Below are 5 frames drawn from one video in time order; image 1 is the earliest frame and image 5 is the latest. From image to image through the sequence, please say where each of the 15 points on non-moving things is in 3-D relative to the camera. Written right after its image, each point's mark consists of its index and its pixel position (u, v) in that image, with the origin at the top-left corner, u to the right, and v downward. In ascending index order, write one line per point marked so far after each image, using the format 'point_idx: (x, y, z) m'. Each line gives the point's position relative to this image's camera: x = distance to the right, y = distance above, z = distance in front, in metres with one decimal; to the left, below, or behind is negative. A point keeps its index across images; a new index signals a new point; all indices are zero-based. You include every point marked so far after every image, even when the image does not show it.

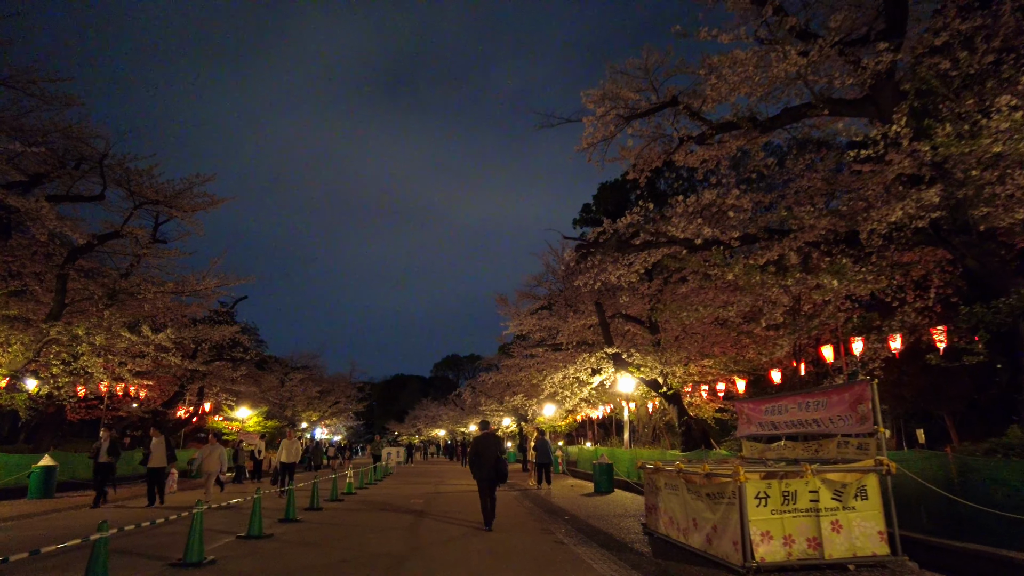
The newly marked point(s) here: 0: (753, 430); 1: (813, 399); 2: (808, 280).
0: (+3.8, -2.3, +11.1) m
1: (+3.9, -1.5, +9.1) m
2: (+4.1, +0.1, +9.7) m
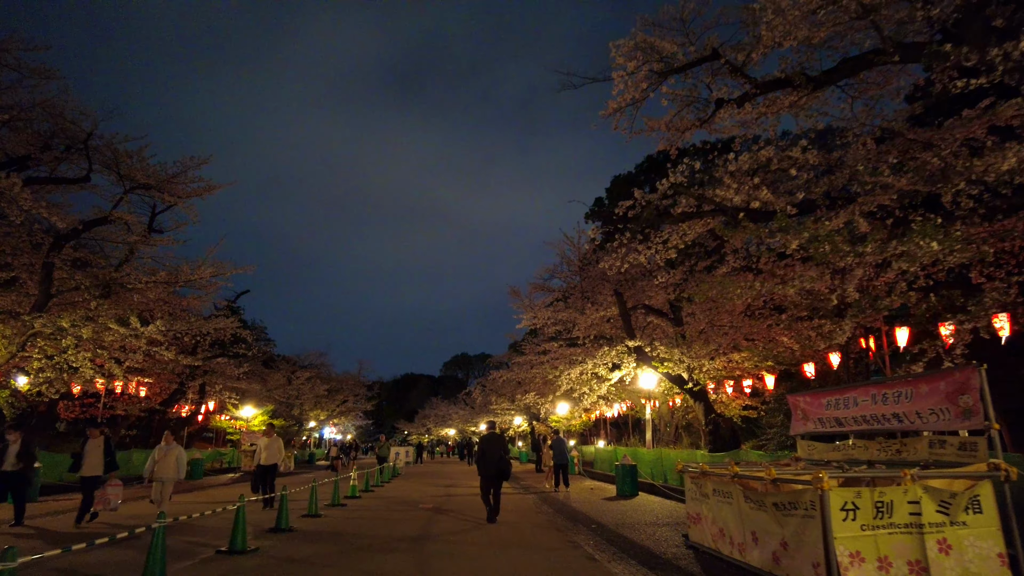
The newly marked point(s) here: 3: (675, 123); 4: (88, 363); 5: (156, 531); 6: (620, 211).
0: (+4.1, -1.9, +9.7) m
1: (+4.2, -1.1, +7.7) m
2: (+4.4, +0.5, +8.3) m
3: (+3.1, +3.2, +13.4) m
4: (-11.6, -2.0, +19.0) m
5: (-3.2, -2.2, +6.3) m
6: (+1.9, +1.3, +11.7) m
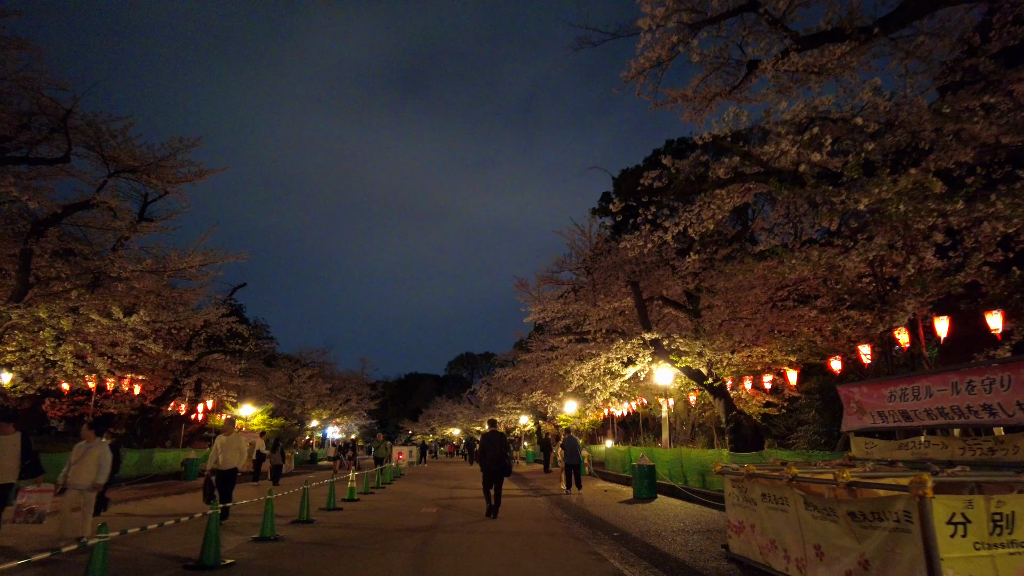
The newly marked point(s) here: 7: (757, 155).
0: (+4.3, -1.6, +8.5) m
1: (+4.4, -0.8, +6.5) m
2: (+4.6, +0.8, +7.0) m
3: (+3.3, +3.5, +12.2) m
4: (-11.3, -1.7, +17.8) m
5: (-3.1, -1.9, +5.1) m
6: (+2.0, +1.6, +10.5) m
7: (+3.0, +1.6, +8.4) m
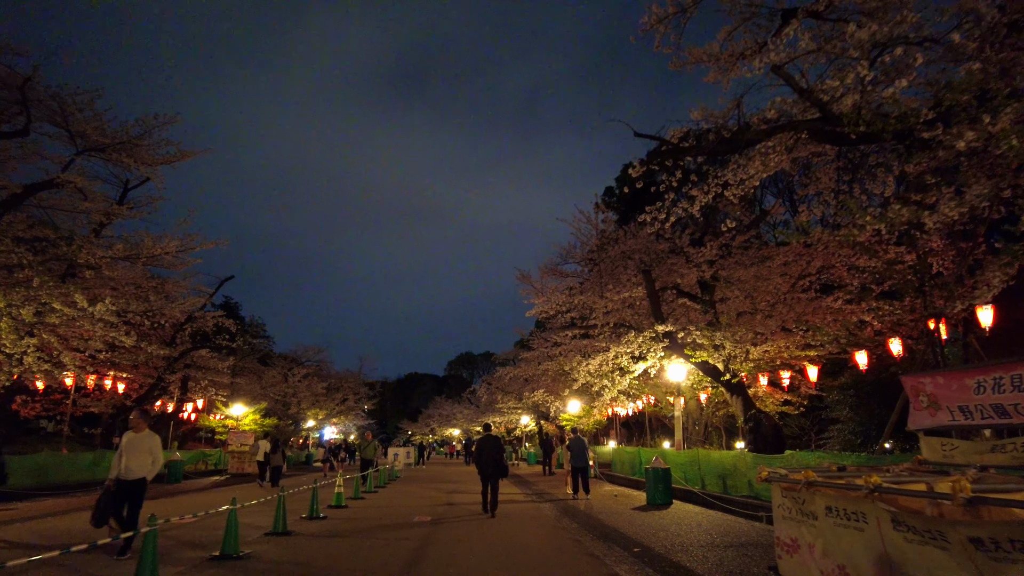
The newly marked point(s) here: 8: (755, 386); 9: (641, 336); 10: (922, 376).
0: (+4.3, -1.3, +7.1) m
1: (+4.4, -0.5, +5.1) m
2: (+4.6, +1.1, +5.6) m
3: (+3.4, +3.8, +10.8) m
4: (-11.3, -1.5, +16.4) m
5: (-3.0, -1.6, +3.7) m
6: (+2.1, +1.9, +9.1) m
7: (+3.0, +1.9, +7.0) m
8: (+6.9, -2.8, +19.7) m
9: (+3.6, -1.4, +19.5) m
10: (+4.3, -0.9, +7.3) m
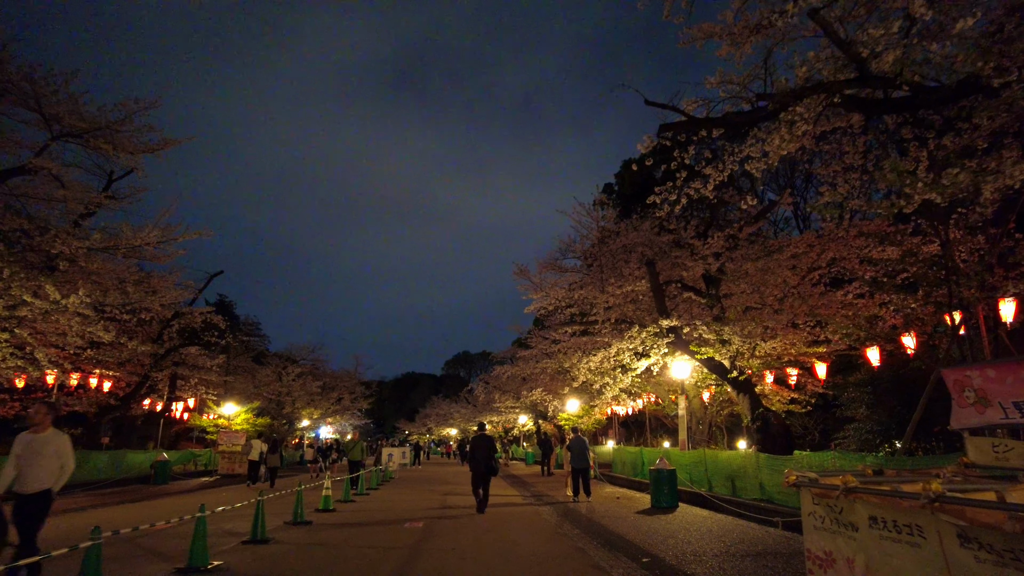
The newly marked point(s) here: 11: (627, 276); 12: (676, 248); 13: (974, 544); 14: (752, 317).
0: (+4.3, -1.2, +6.3) m
1: (+4.4, -0.4, +4.3) m
2: (+4.6, +1.2, +4.9) m
3: (+3.3, +3.9, +10.1) m
4: (-11.3, -1.3, +15.6) m
5: (-3.0, -1.4, +2.9) m
6: (+2.1, +2.1, +8.4) m
7: (+3.0, +2.1, +6.2) m
8: (+6.8, -2.6, +19.0) m
9: (+3.5, -1.2, +18.7) m
10: (+4.3, -0.8, +6.5) m
11: (+3.3, +0.3, +20.0) m
12: (+4.6, +1.1, +19.7) m
13: (+2.8, -1.5, +4.2) m
14: (+6.0, -0.7, +17.5) m
